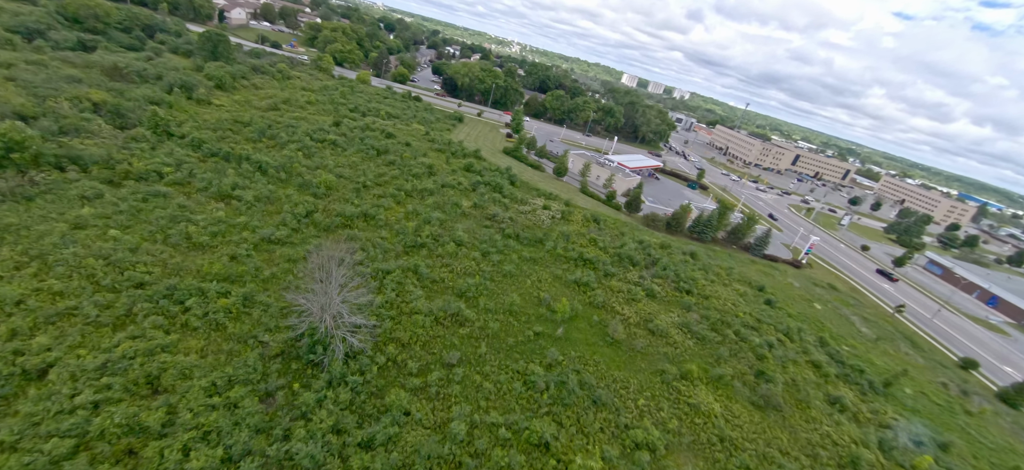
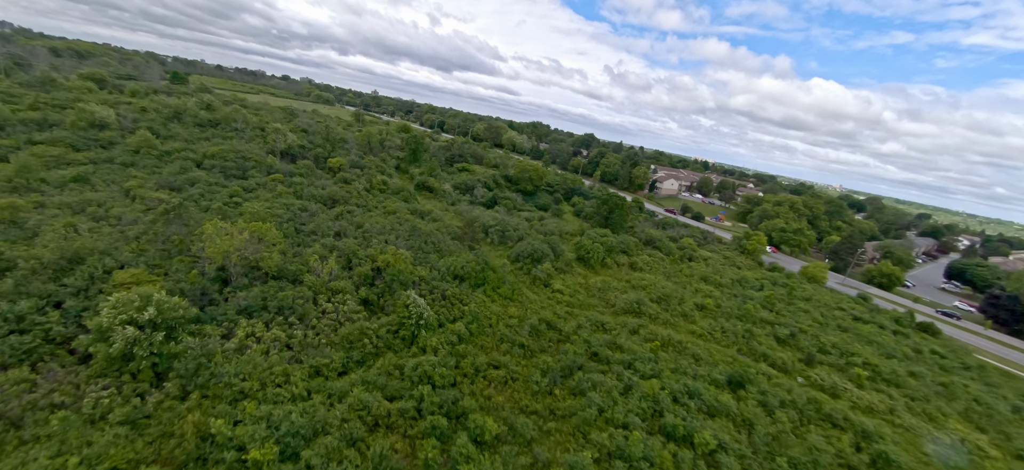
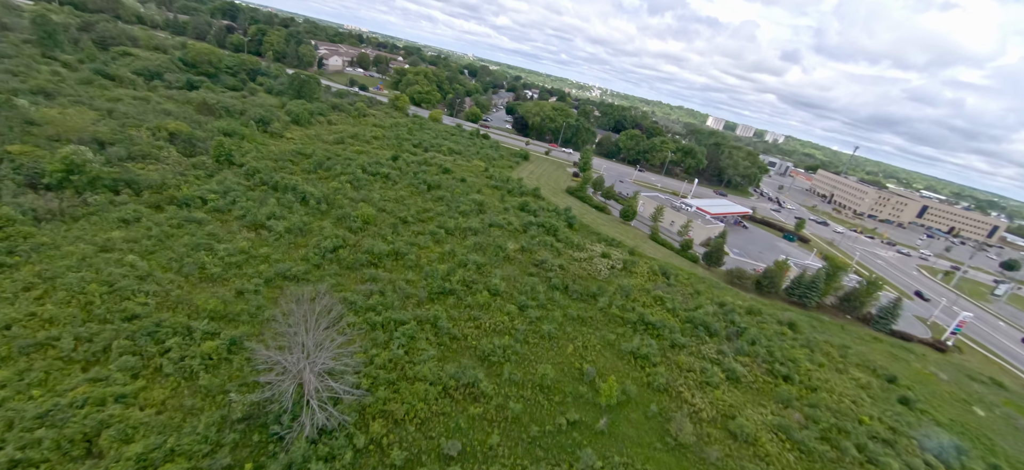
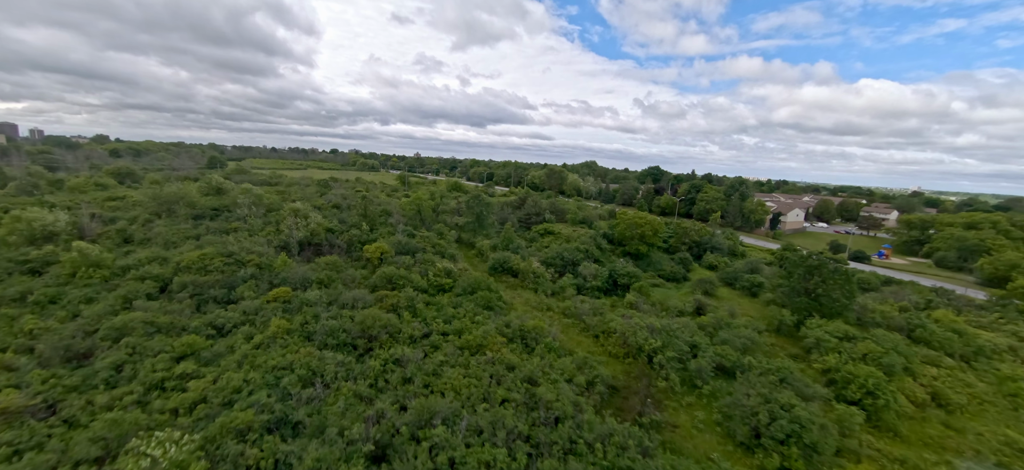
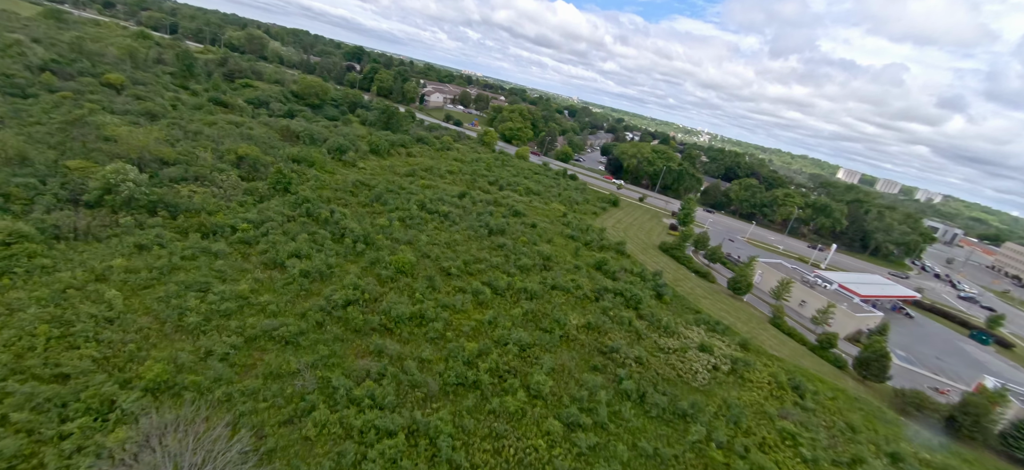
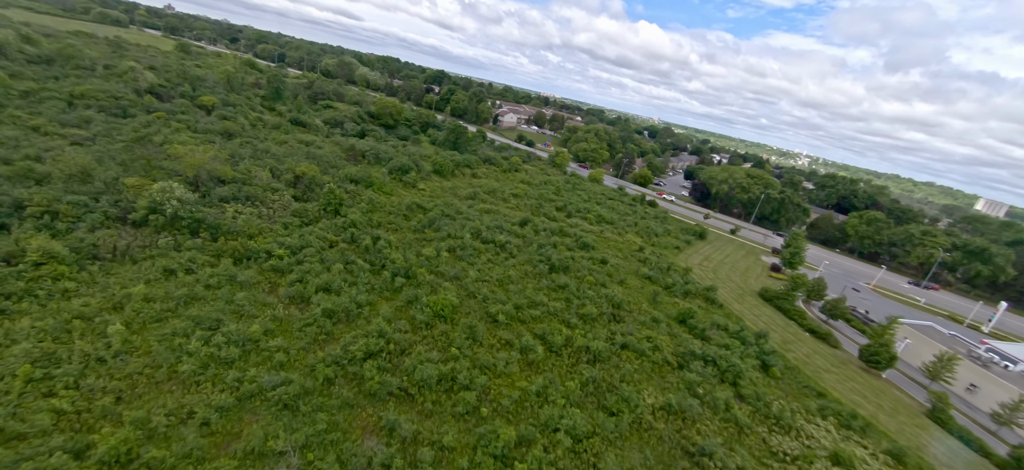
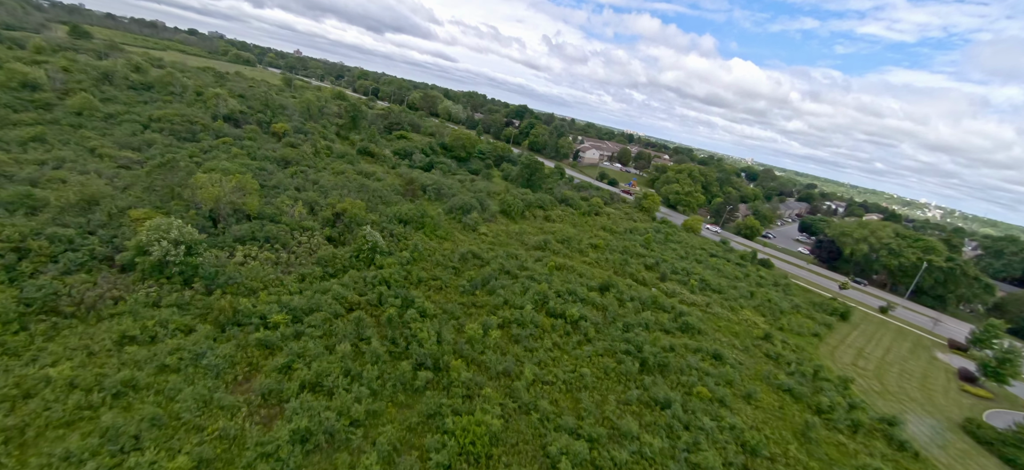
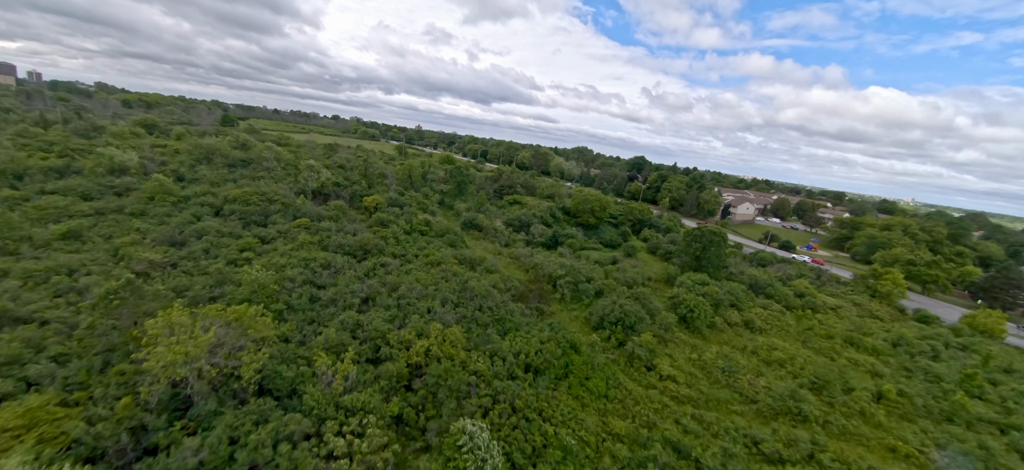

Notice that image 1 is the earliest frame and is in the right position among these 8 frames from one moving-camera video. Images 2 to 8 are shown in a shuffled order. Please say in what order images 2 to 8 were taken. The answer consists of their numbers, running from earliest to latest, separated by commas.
3, 5, 6, 7, 2, 8, 4
